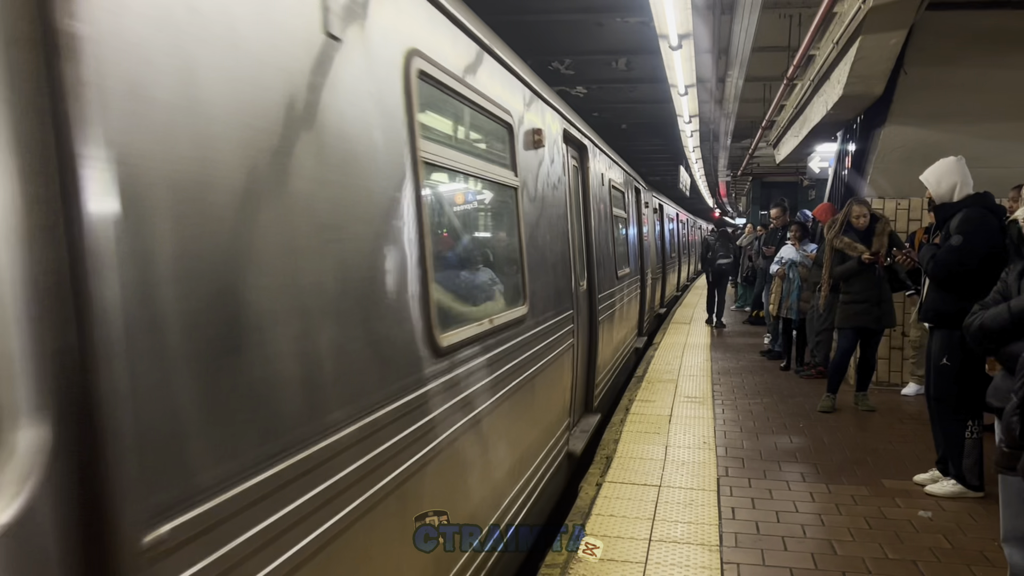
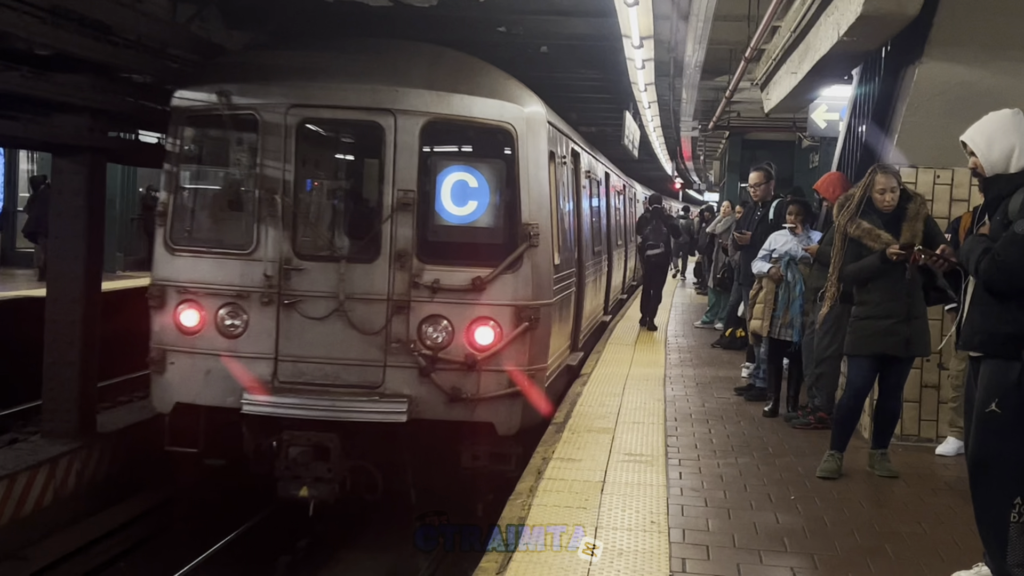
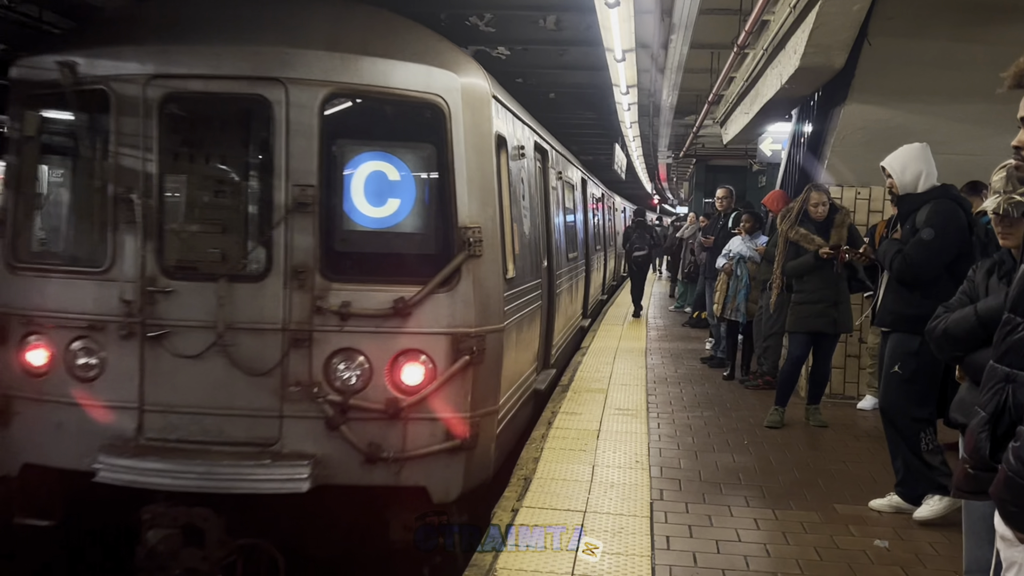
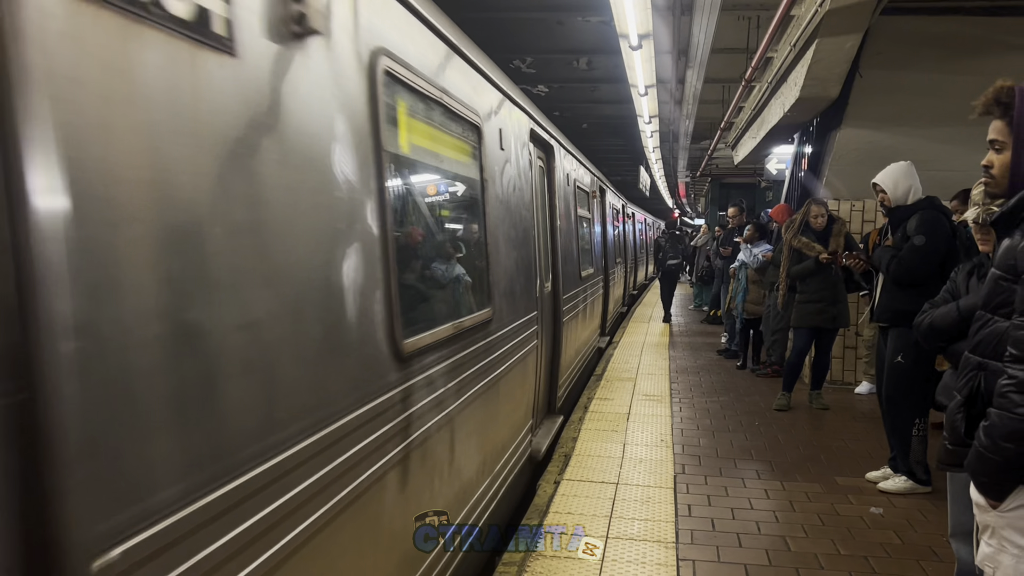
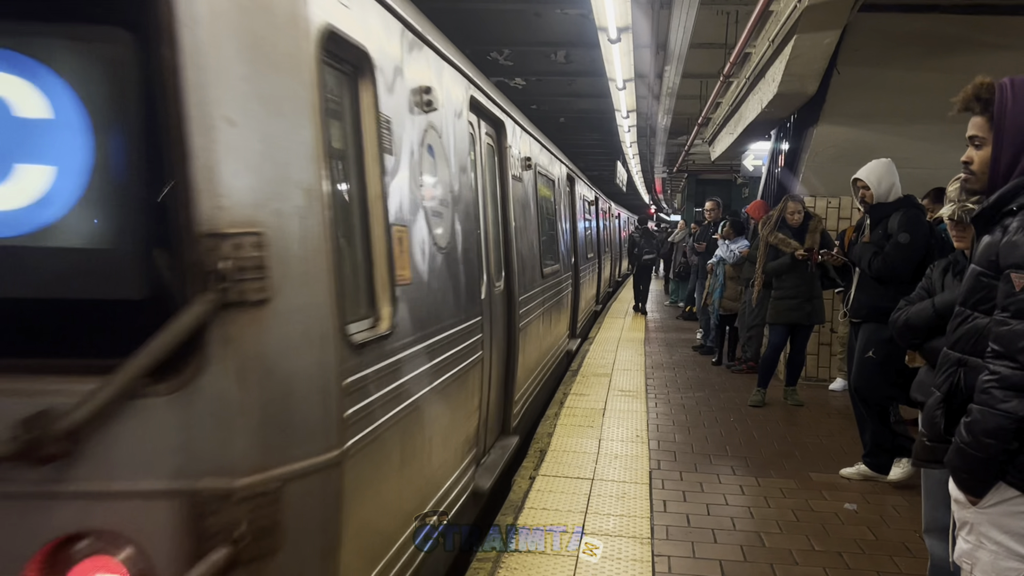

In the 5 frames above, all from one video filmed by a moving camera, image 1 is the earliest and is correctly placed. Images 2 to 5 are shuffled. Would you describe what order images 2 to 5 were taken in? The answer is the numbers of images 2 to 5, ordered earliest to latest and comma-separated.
4, 5, 3, 2
